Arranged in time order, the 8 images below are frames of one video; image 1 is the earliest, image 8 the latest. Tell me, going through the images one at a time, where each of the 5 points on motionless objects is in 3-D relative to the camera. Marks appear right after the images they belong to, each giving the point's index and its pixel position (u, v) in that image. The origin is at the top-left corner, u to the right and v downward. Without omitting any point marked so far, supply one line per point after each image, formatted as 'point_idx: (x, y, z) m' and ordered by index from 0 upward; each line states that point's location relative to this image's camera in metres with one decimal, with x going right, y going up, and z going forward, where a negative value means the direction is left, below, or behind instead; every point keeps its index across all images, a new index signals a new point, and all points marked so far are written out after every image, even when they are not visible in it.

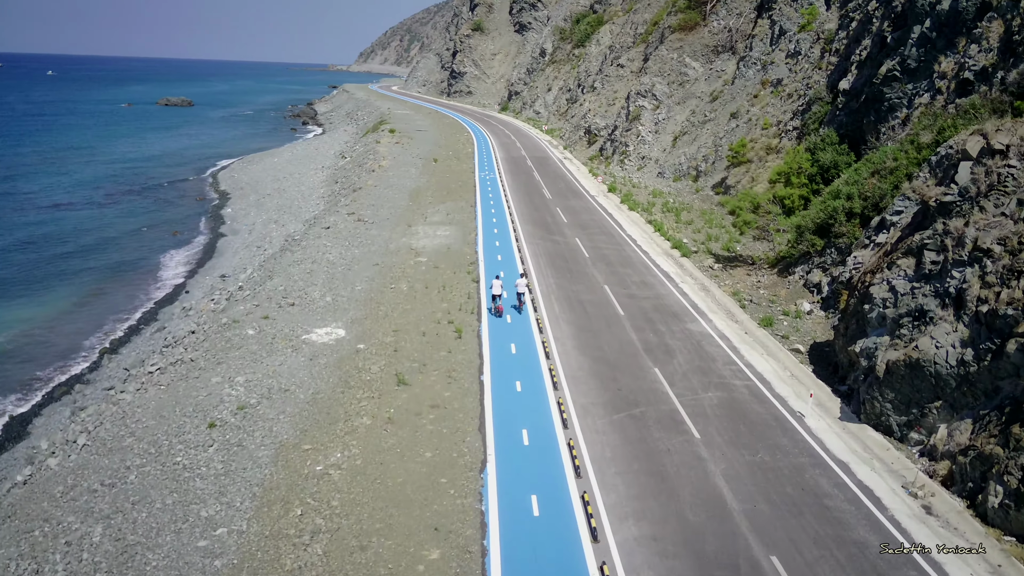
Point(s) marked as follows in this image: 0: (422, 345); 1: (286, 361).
0: (-1.9, -1.2, +17.5) m
1: (-4.6, -1.5, +16.6) m
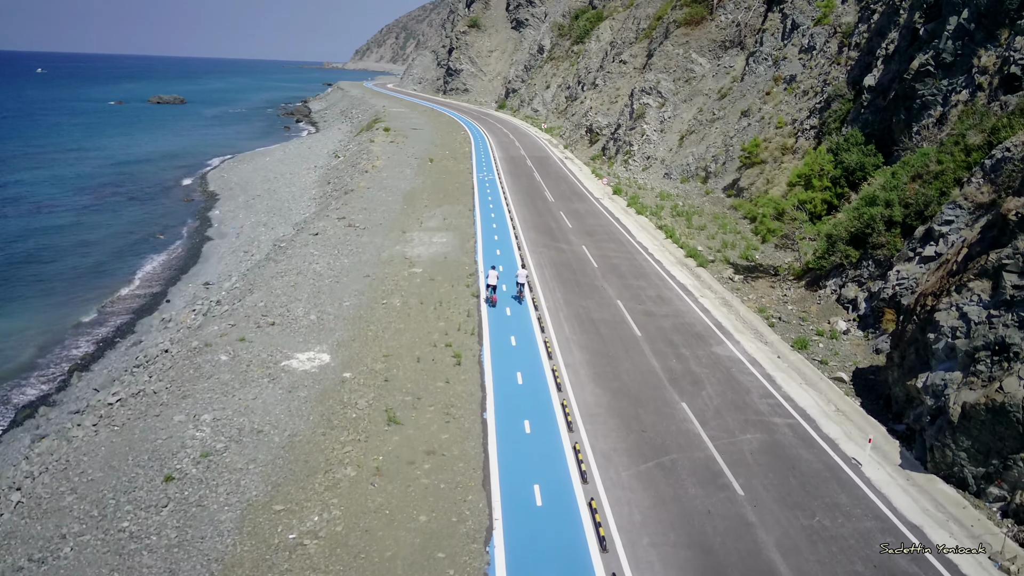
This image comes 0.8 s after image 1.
0: (-1.8, -1.6, +15.5) m
1: (-4.4, -1.9, +14.6) m
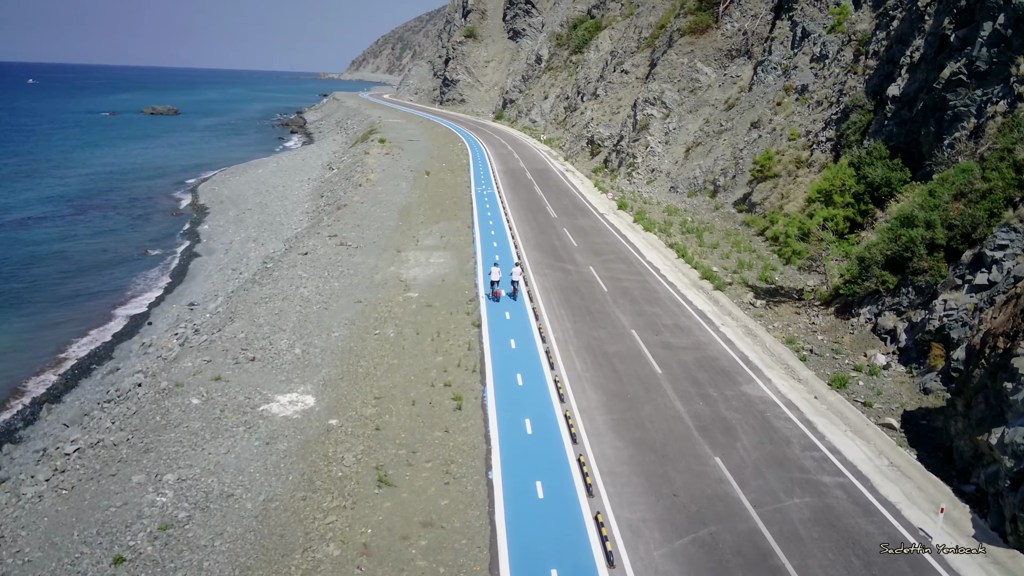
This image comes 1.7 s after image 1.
0: (-1.7, -2.2, +13.7) m
1: (-4.3, -2.5, +12.8) m
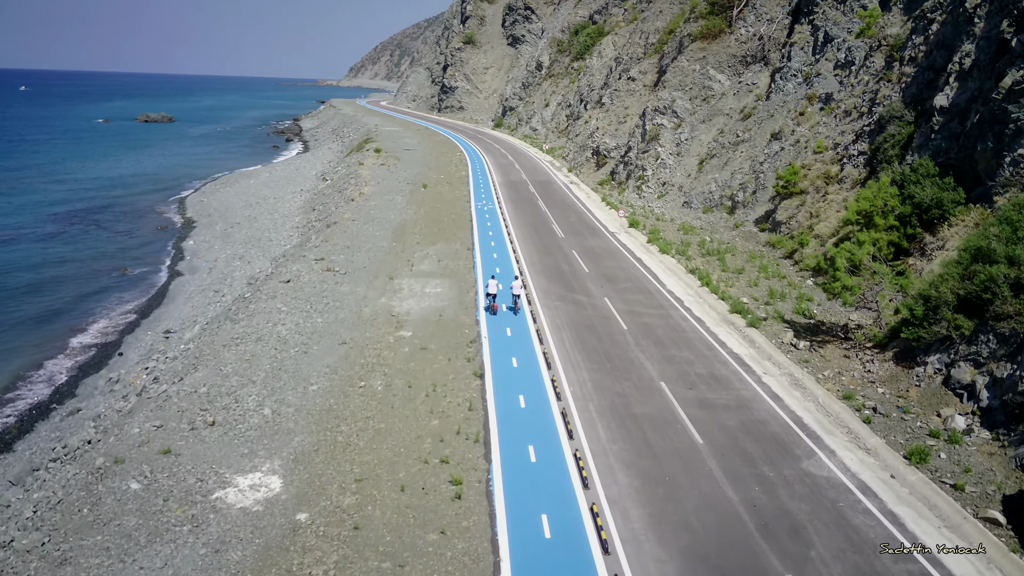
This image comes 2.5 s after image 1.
0: (-1.5, -3.0, +11.0) m
1: (-4.1, -3.3, +10.1) m
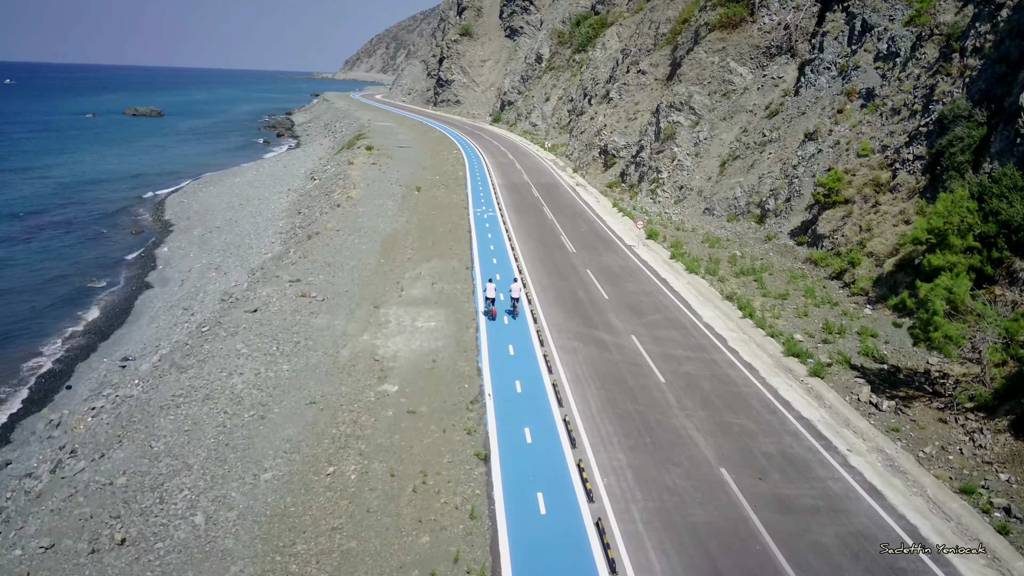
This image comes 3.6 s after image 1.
0: (-1.3, -3.9, +7.3) m
1: (-3.9, -4.2, +6.4) m
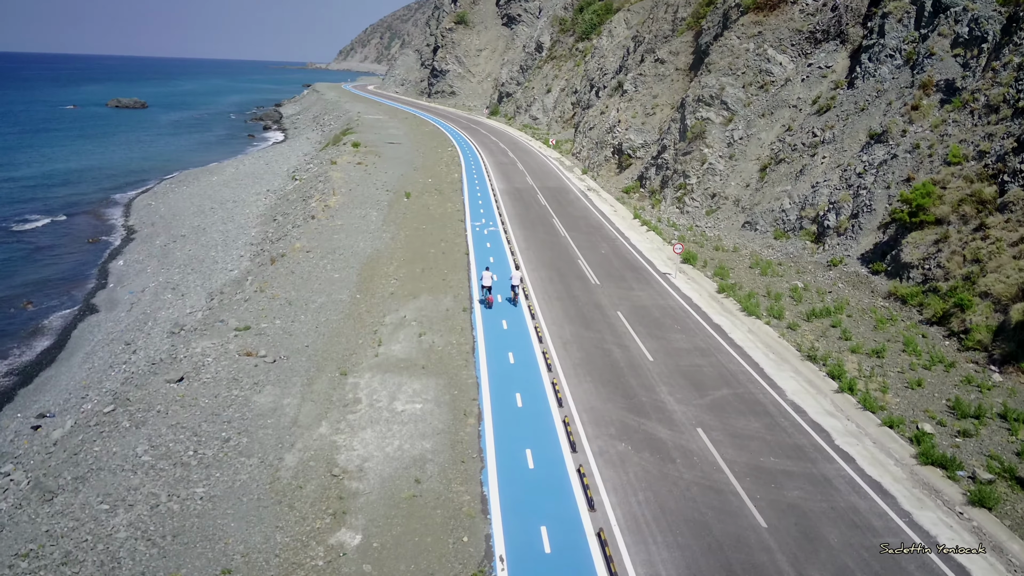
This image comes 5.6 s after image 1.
0: (-0.9, -5.2, +2.1) m
1: (-3.6, -5.5, +1.2) m
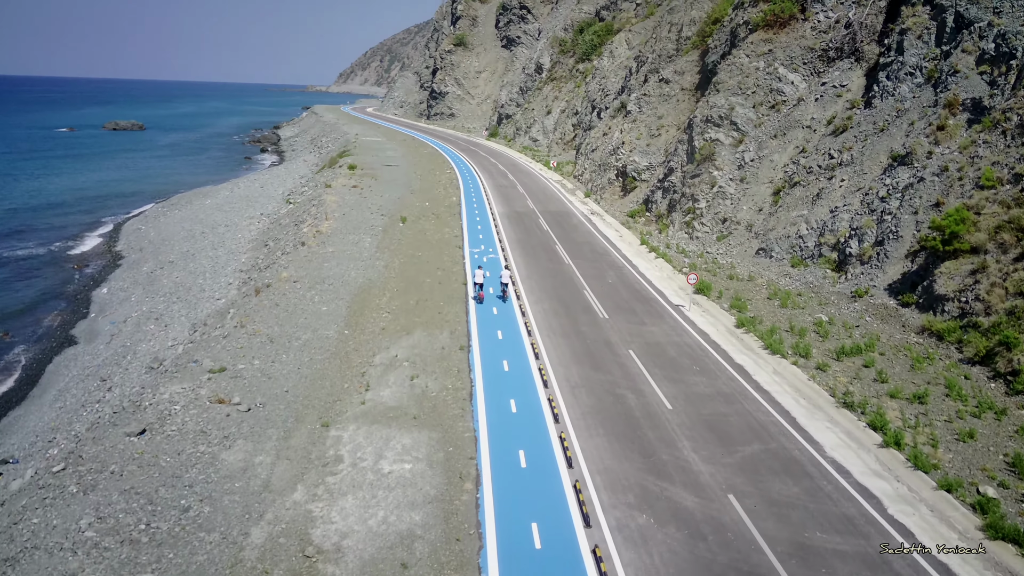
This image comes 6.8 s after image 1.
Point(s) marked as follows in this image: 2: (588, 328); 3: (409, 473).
0: (-0.9, -5.5, +0.3) m
1: (-3.5, -5.8, -0.6) m
2: (+1.8, -0.9, +19.1) m
3: (-1.5, -2.7, +12.0) m
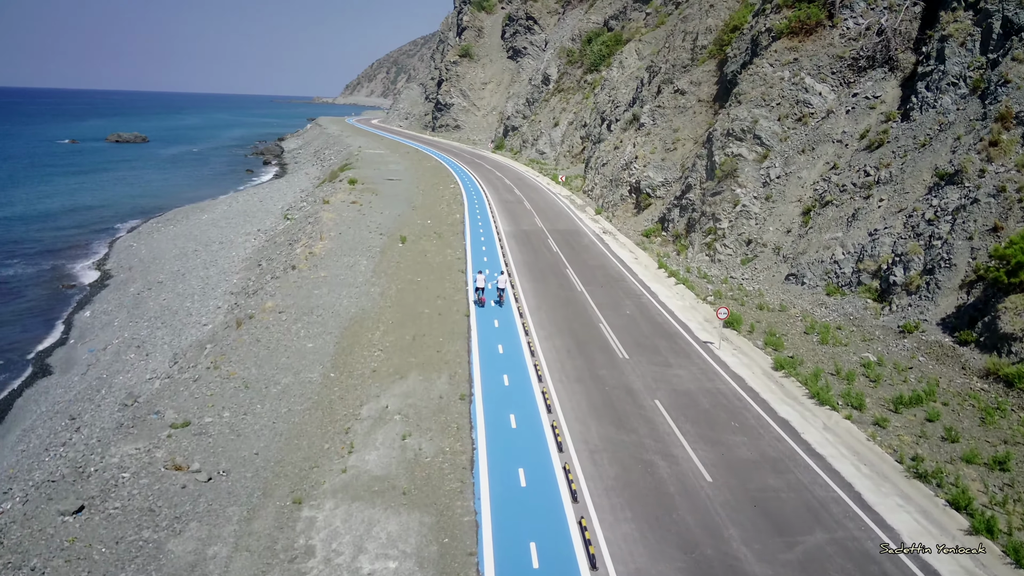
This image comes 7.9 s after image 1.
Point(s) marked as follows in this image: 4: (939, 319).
0: (-0.9, -6.0, -2.0) m
1: (-3.5, -6.3, -2.9) m
2: (+1.9, -1.7, +16.9) m
3: (-1.4, -3.4, +9.7) m
4: (+9.9, -0.7, +19.2) m
